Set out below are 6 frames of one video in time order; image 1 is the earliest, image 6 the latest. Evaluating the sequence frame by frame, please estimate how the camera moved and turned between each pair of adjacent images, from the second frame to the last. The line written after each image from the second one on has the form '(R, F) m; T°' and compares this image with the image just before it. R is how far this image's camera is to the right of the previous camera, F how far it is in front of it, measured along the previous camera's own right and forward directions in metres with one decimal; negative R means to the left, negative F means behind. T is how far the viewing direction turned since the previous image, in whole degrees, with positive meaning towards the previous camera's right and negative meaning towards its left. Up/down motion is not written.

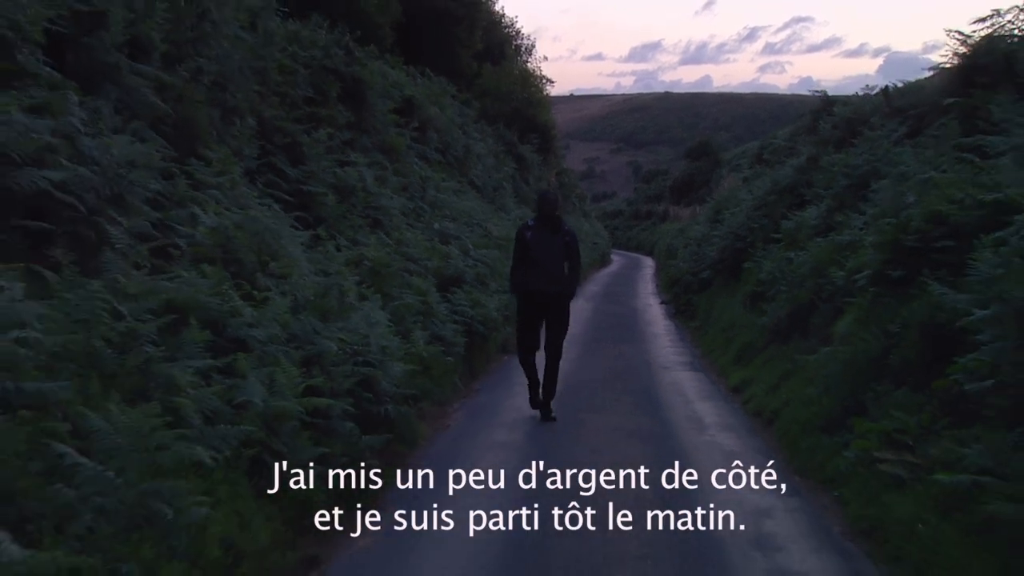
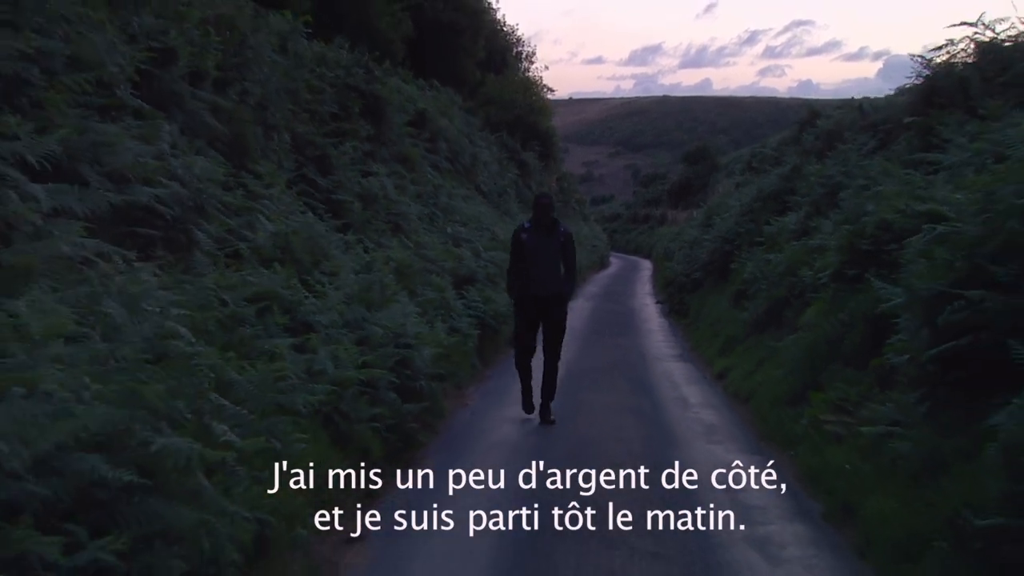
(-0.1, -1.6) m; 0°
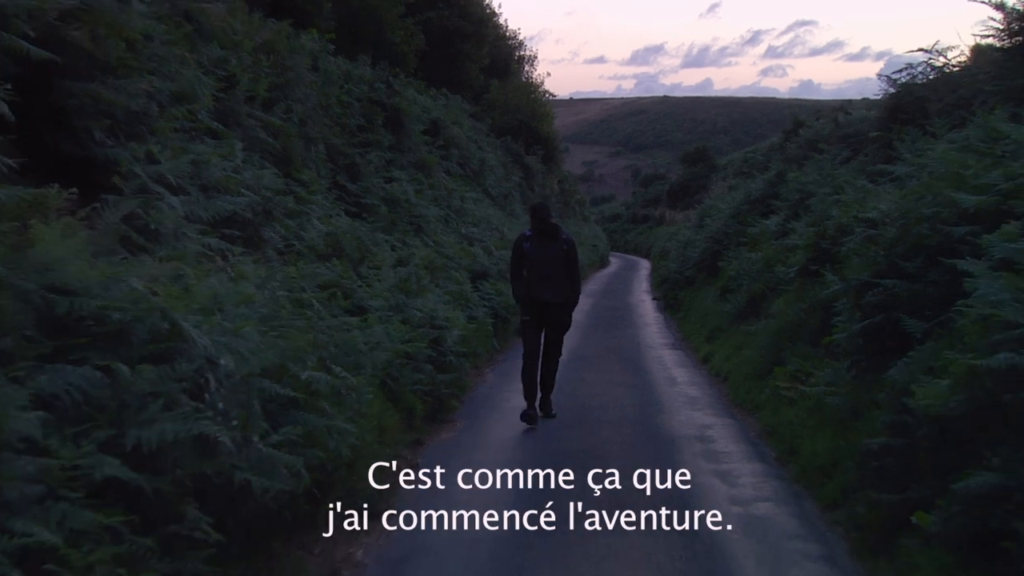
(-0.1, -1.9) m; 0°
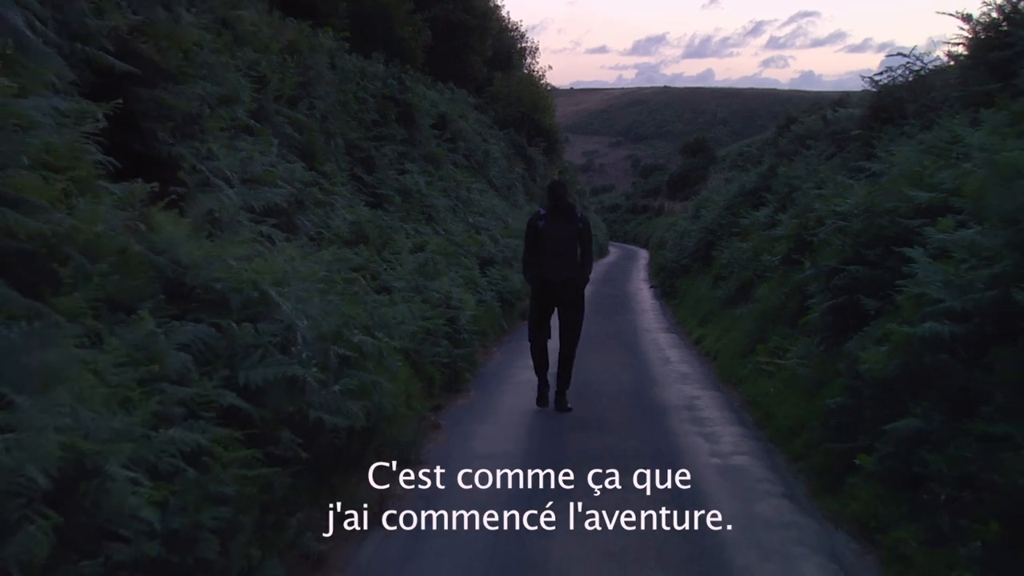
(-0.1, -1.2) m; 0°
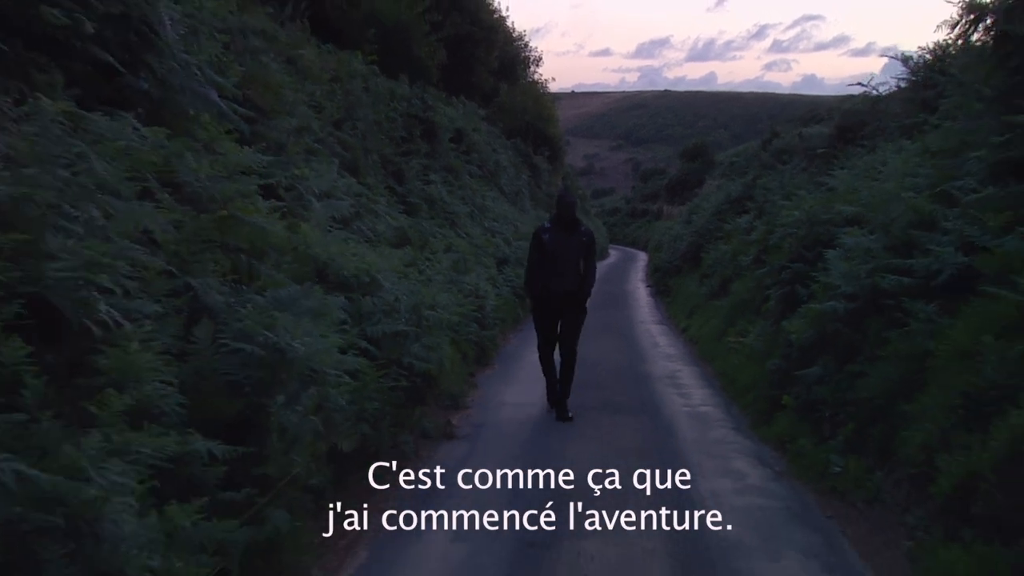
(-0.2, -2.8) m; 0°
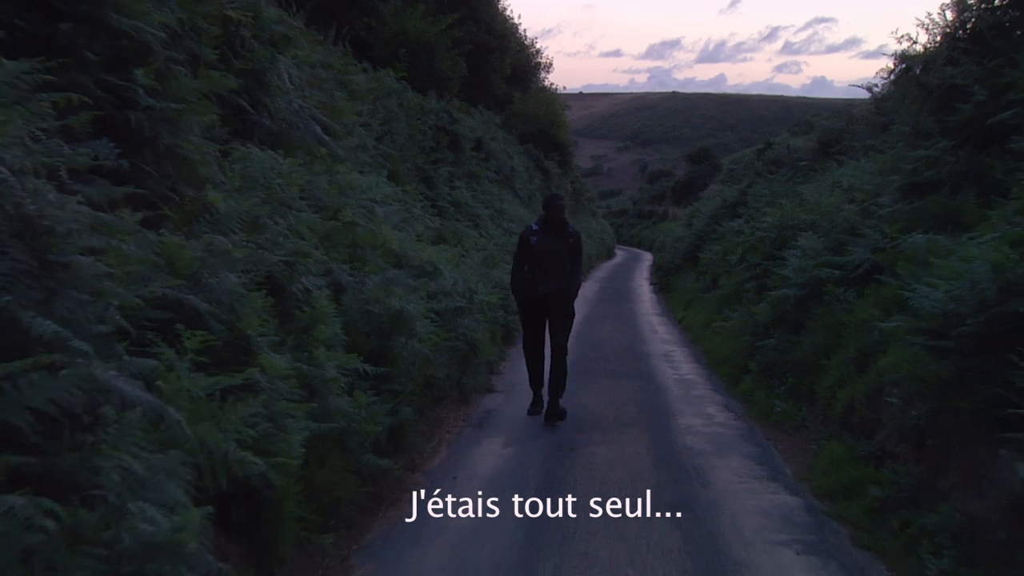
(-0.2, -2.8) m; 0°
